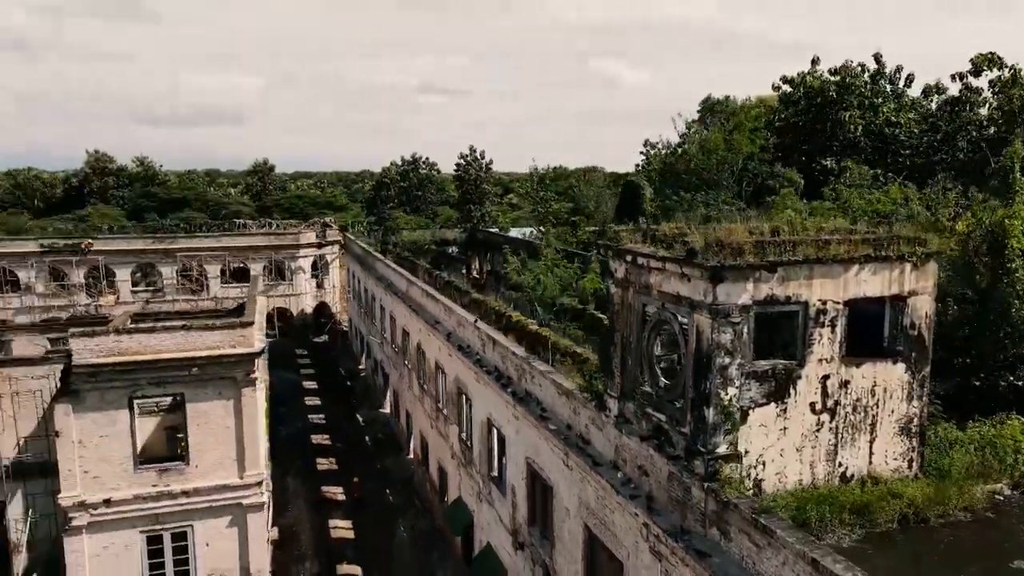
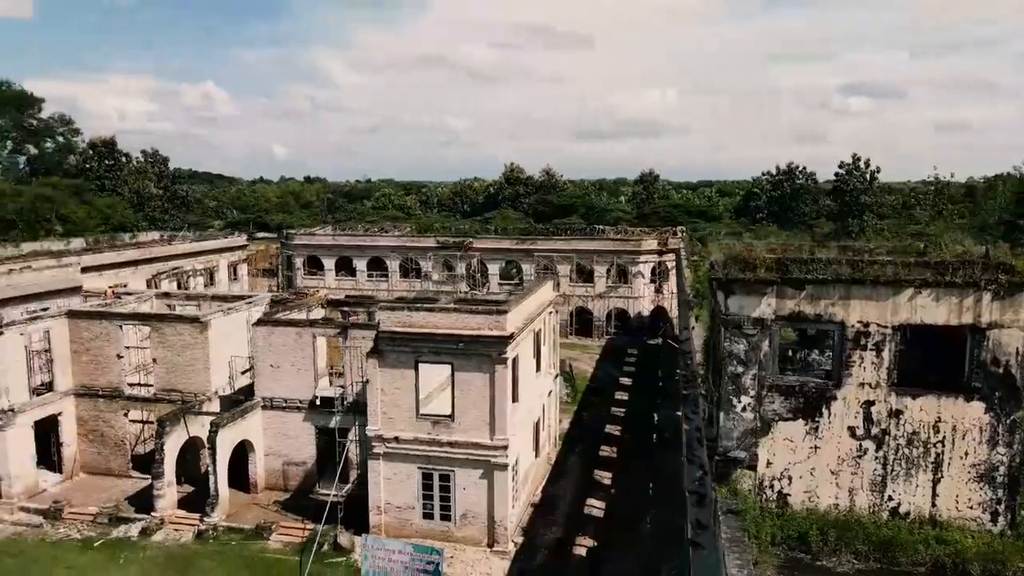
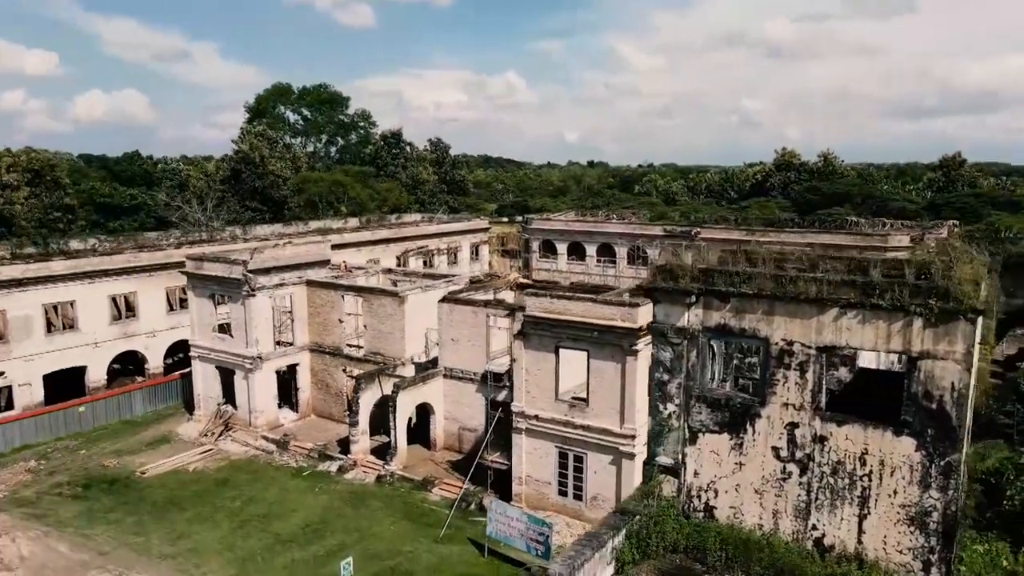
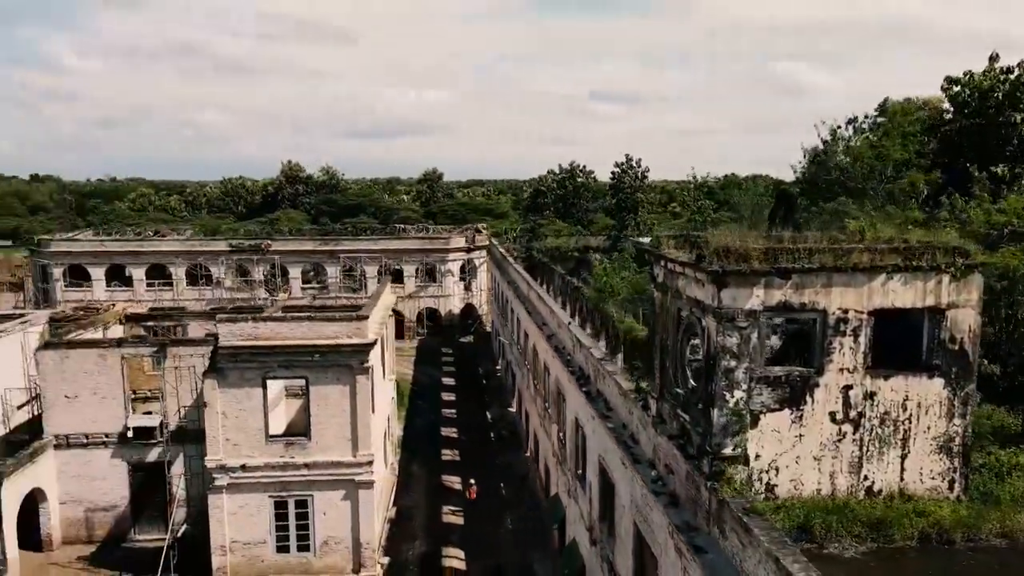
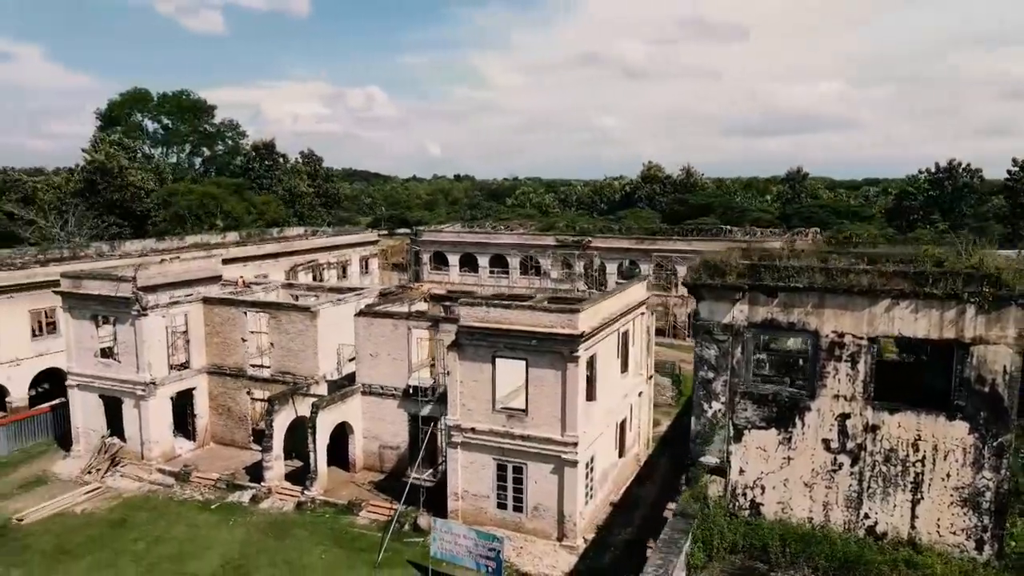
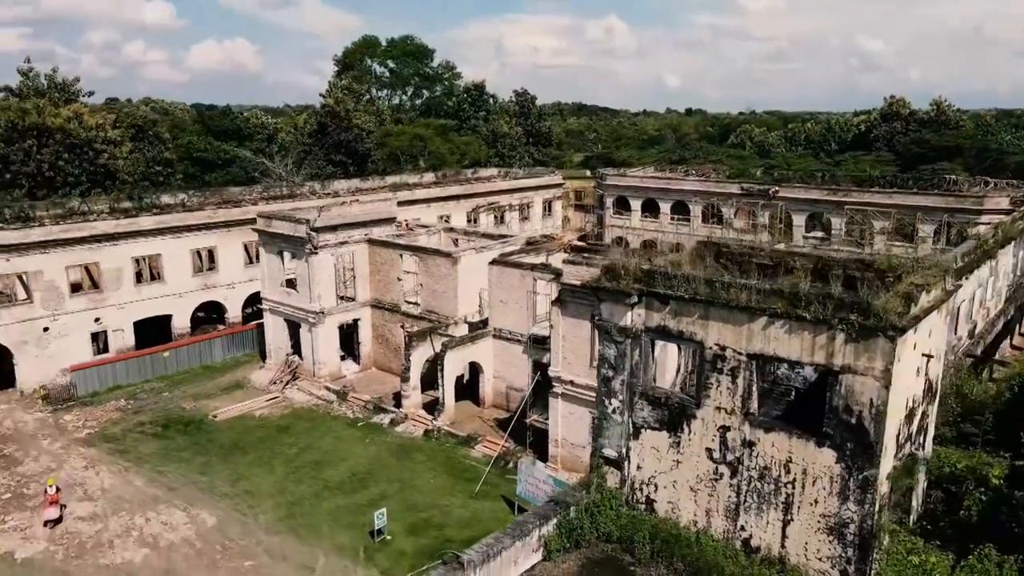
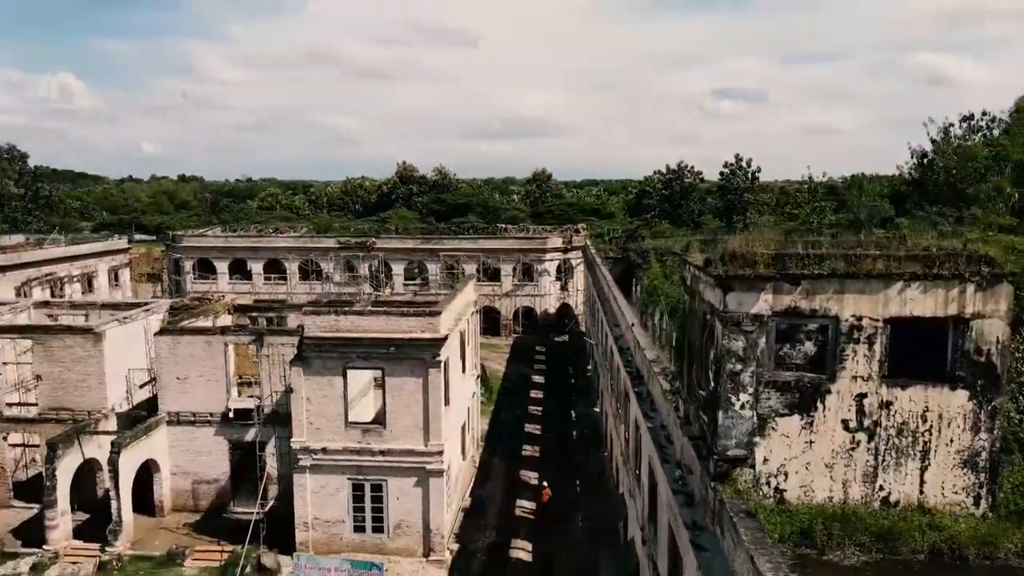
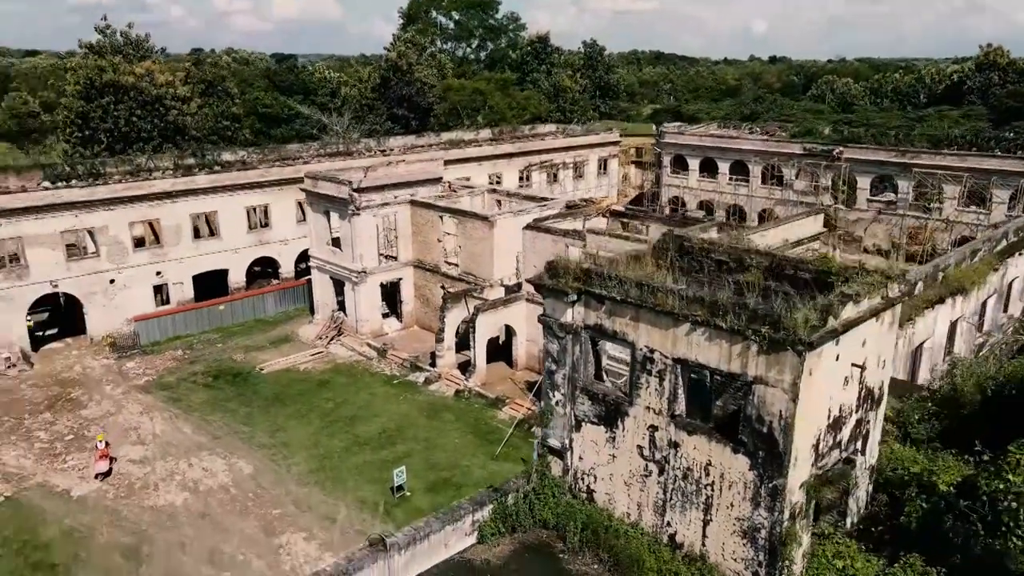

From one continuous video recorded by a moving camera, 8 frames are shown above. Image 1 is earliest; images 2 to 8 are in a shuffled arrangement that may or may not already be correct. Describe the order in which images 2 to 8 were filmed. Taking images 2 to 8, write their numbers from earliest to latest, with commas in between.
4, 7, 2, 5, 3, 6, 8
